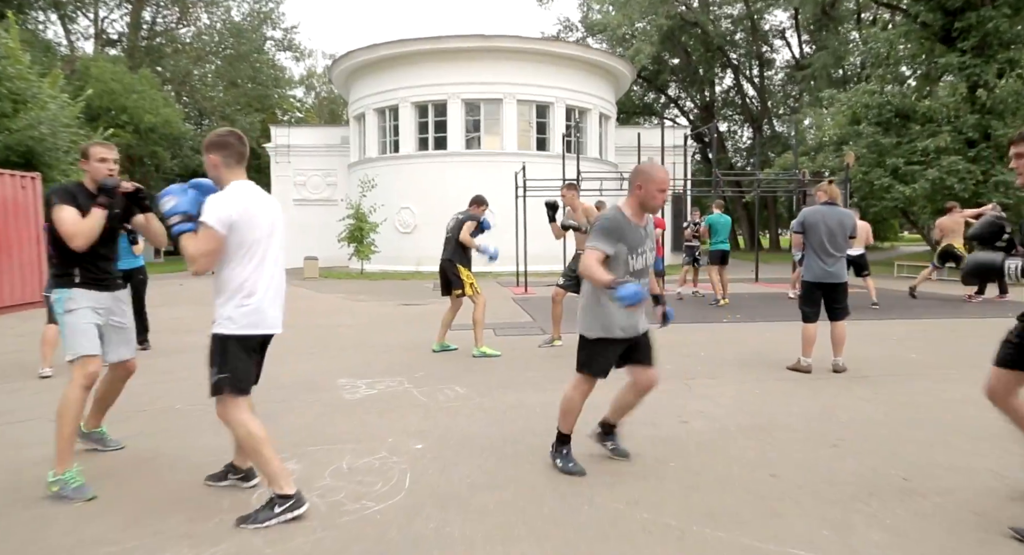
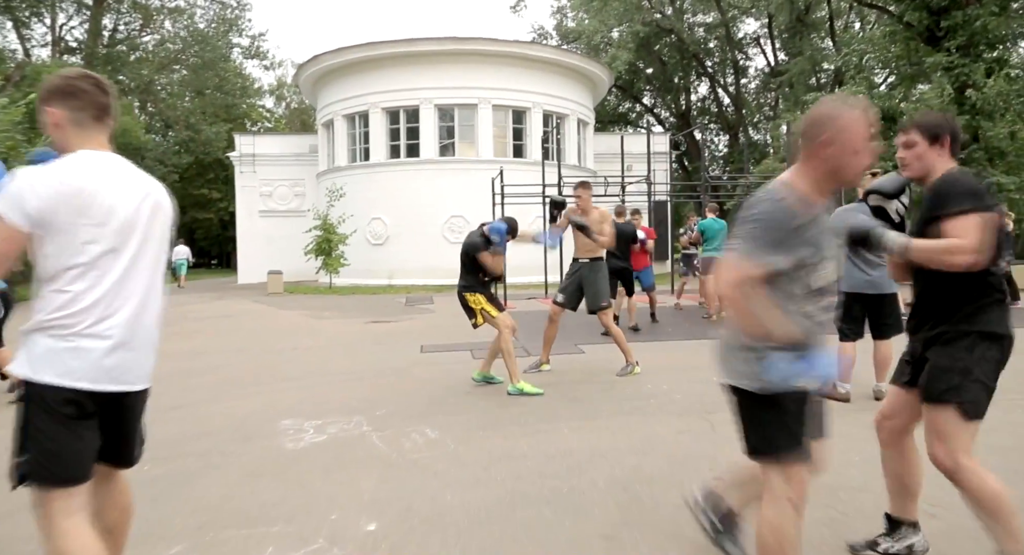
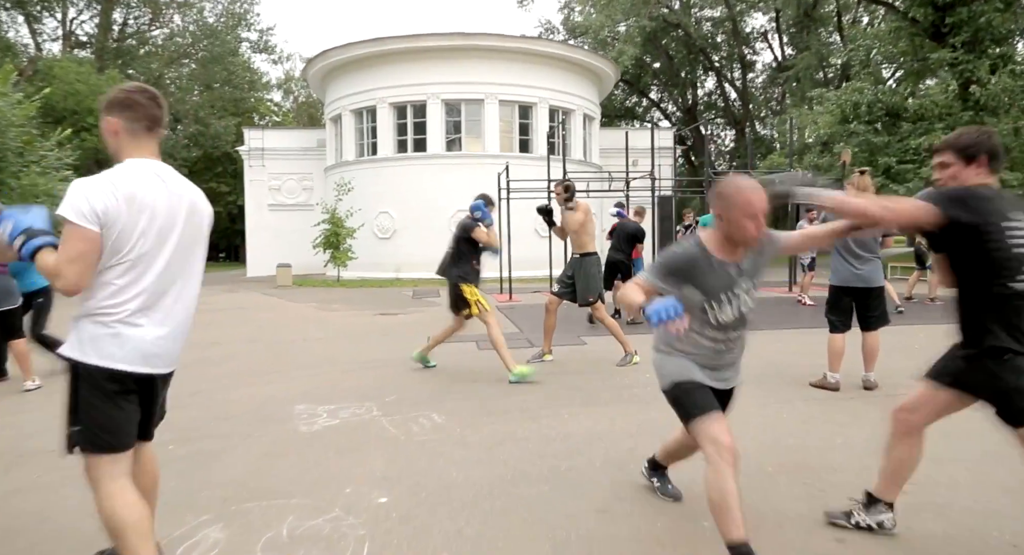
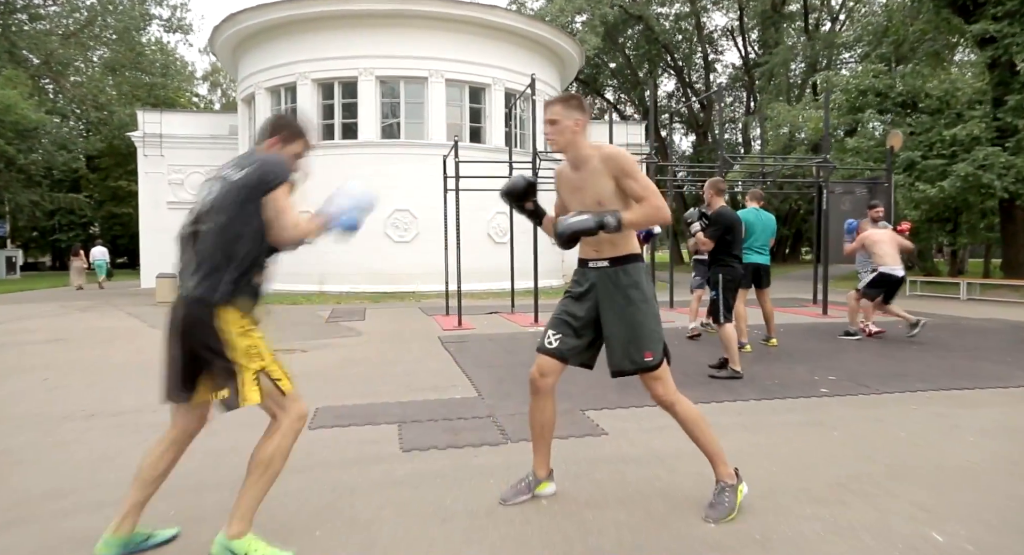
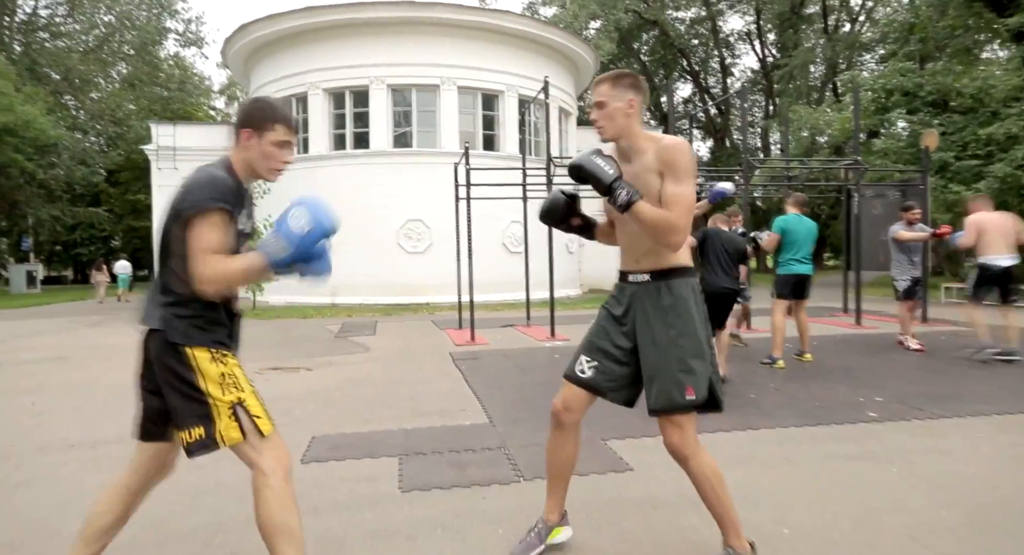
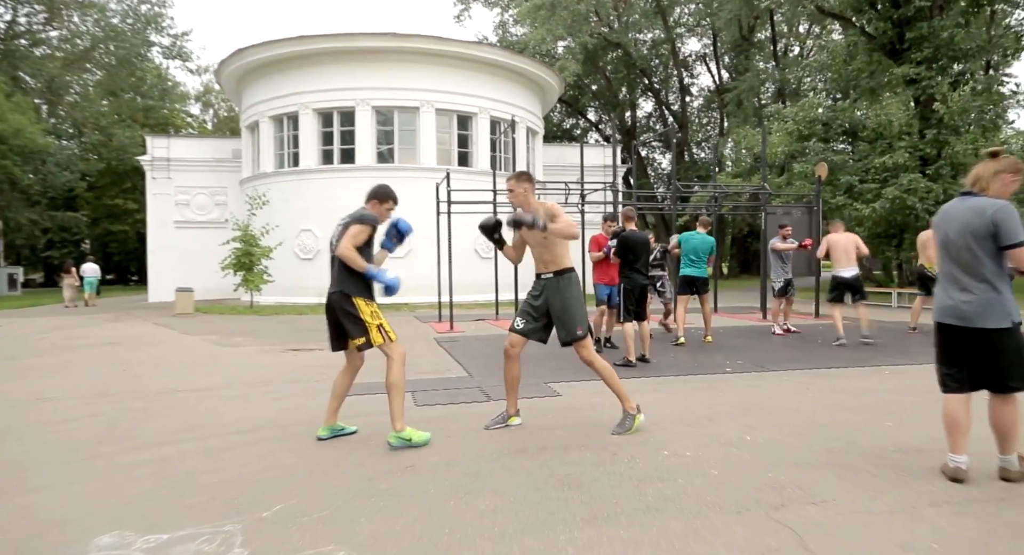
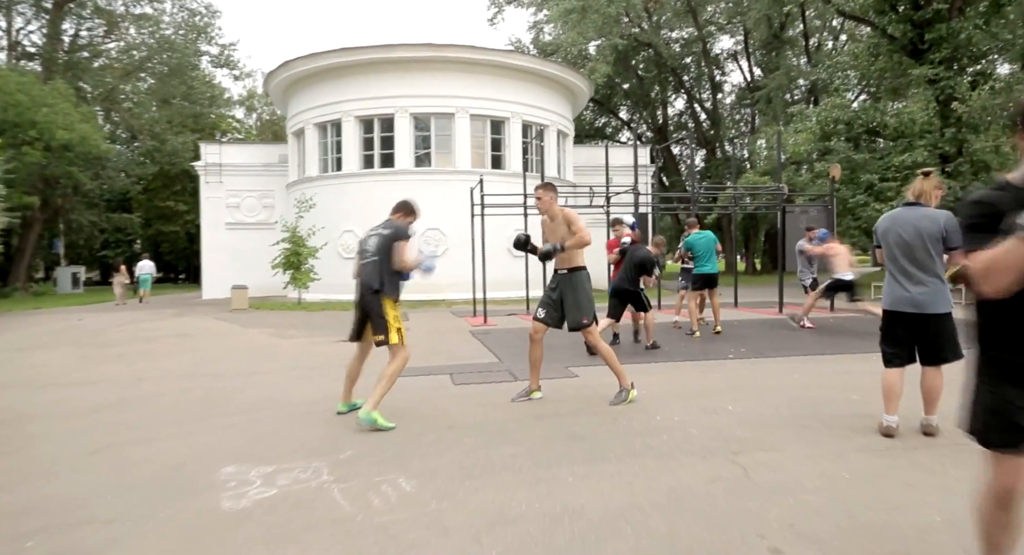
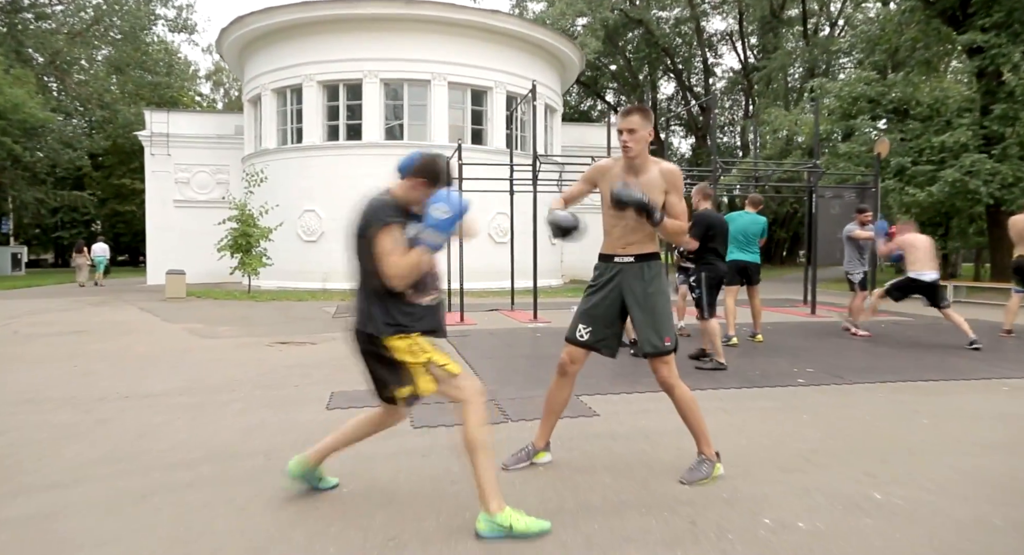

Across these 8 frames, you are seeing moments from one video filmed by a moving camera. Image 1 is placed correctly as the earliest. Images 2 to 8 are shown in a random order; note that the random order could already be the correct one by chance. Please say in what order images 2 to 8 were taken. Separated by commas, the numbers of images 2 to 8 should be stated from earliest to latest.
3, 2, 7, 6, 8, 4, 5
